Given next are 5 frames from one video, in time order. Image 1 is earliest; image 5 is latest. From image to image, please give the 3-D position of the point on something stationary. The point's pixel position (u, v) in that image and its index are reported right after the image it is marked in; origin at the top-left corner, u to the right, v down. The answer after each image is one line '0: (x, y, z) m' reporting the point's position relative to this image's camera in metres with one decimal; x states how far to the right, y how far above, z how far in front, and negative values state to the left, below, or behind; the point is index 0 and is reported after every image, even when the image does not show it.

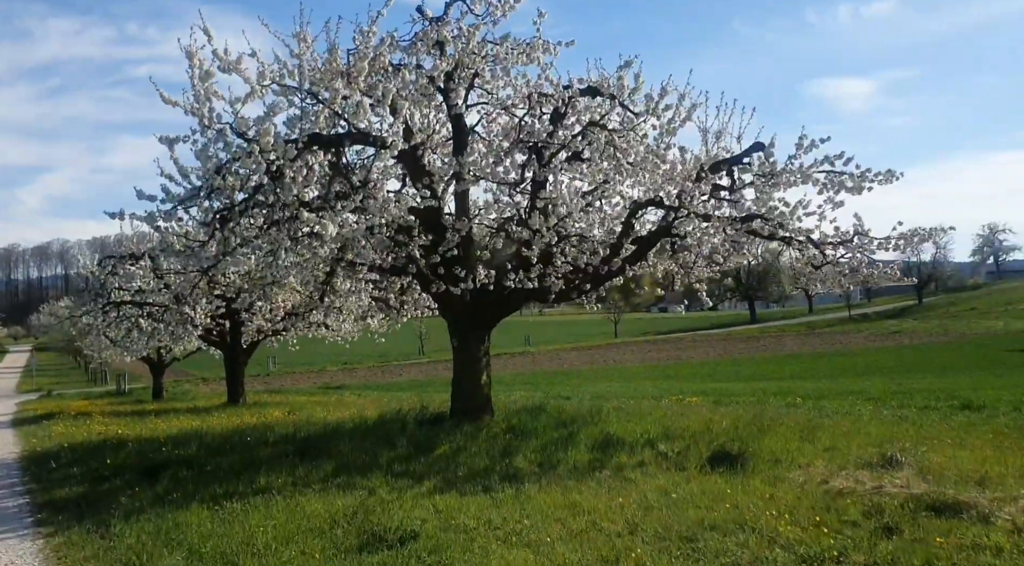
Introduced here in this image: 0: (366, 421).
0: (-2.7, -2.6, +16.0) m
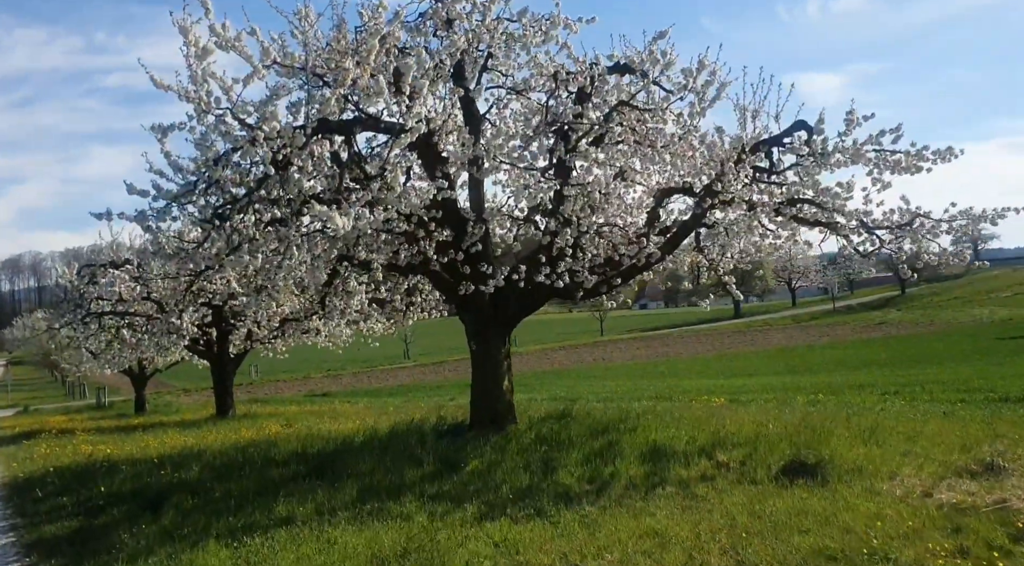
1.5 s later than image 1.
0: (-2.4, -2.6, +14.9) m
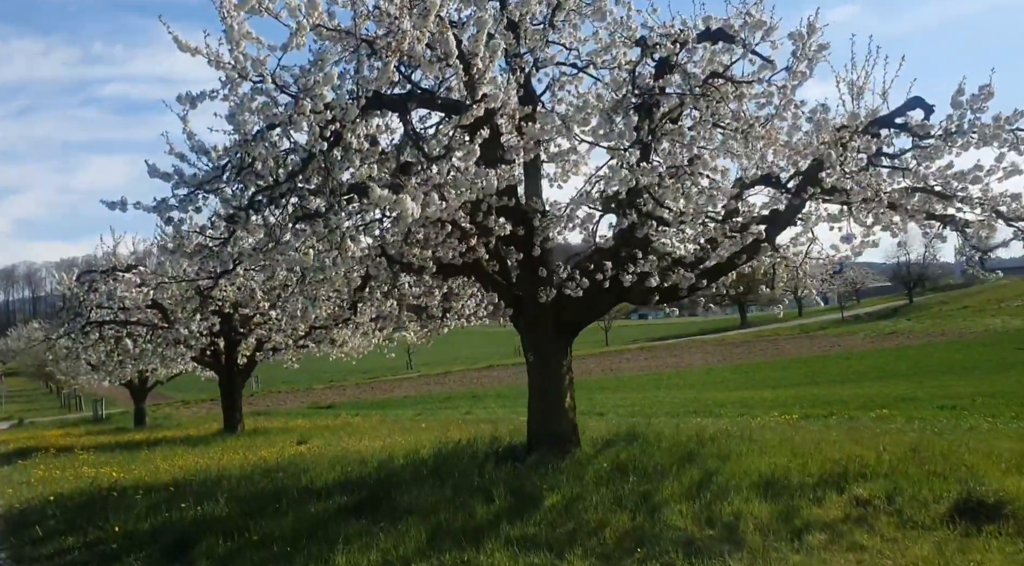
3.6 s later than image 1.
0: (-1.5, -2.6, +13.3) m
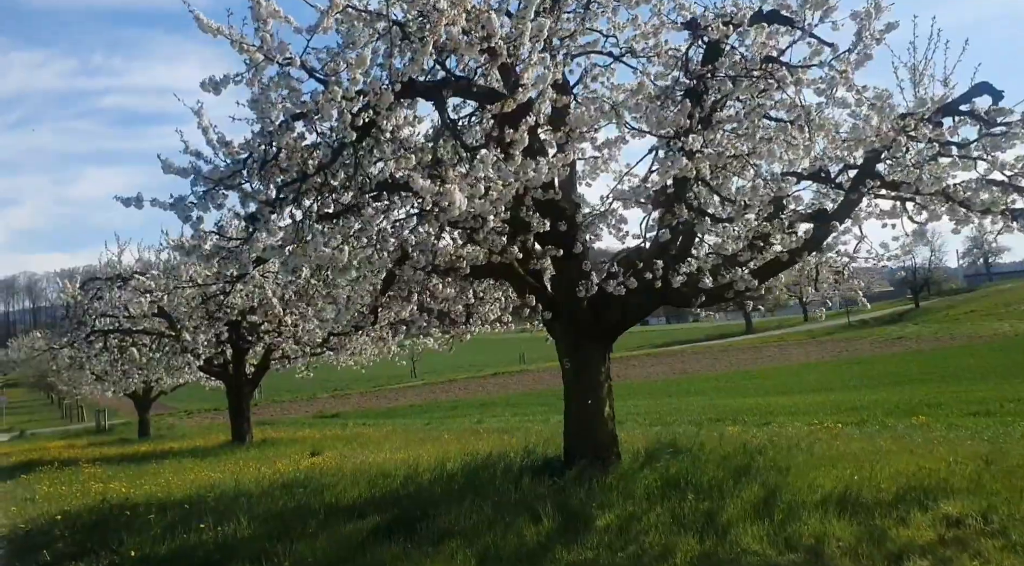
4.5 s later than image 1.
0: (-1.0, -2.7, +12.5) m
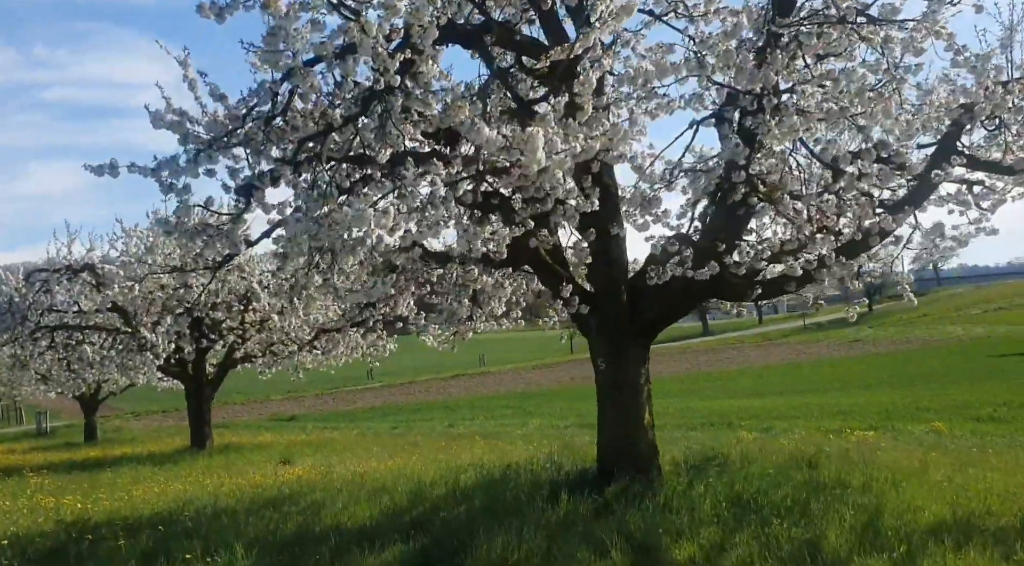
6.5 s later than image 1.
0: (-0.7, -2.5, +11.1) m
